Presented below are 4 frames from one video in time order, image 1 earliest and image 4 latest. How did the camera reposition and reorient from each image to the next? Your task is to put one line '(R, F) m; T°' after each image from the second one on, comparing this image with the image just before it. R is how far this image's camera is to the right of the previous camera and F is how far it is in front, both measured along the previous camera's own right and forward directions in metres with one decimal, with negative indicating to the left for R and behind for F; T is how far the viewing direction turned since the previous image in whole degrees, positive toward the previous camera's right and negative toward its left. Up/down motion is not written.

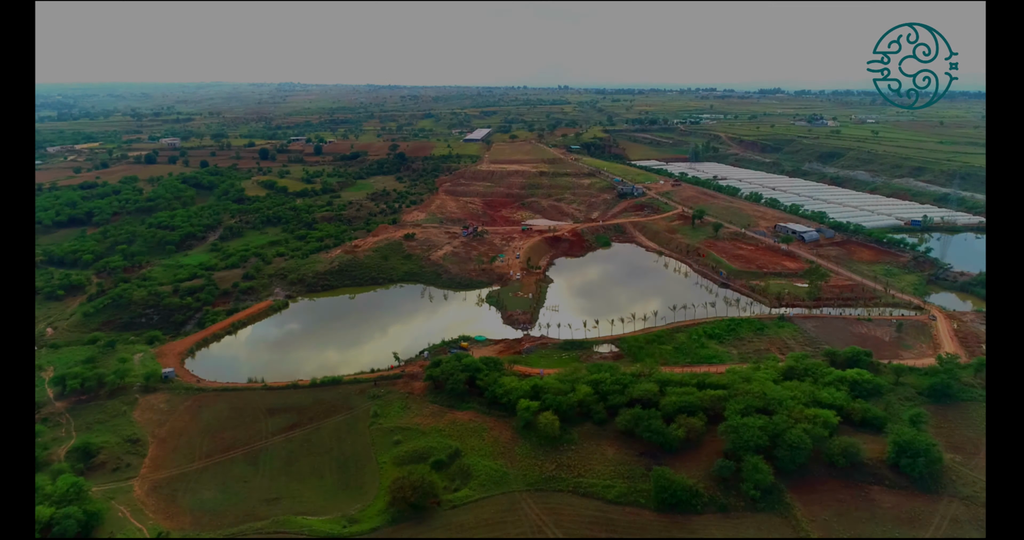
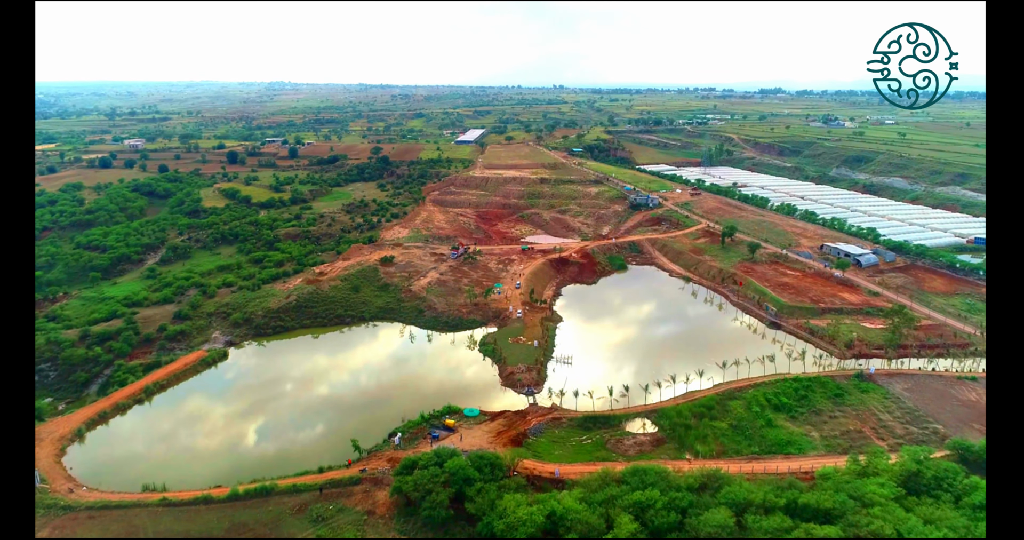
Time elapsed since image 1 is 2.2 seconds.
(-0.2, +7.2) m; 0°
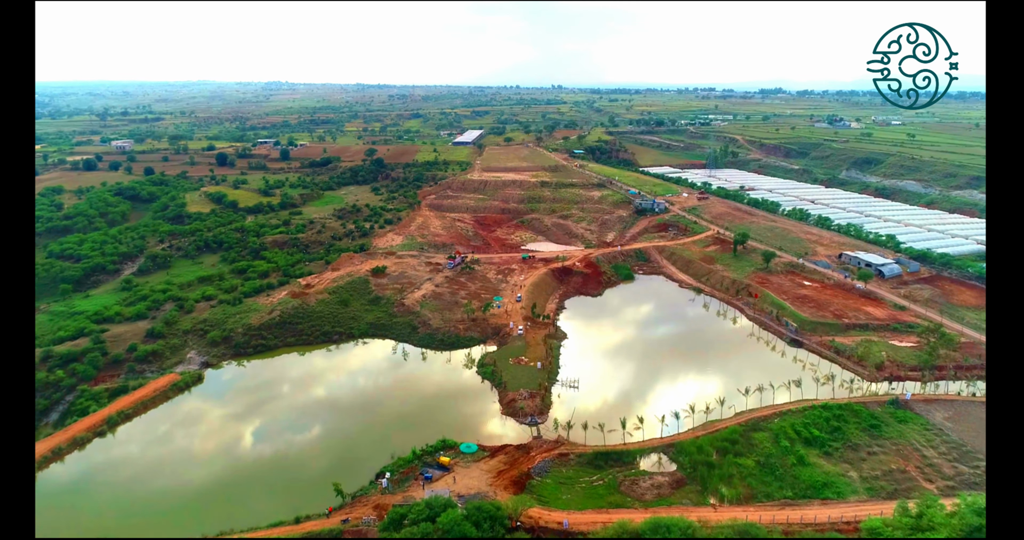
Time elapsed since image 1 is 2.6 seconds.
(-0.1, +2.2) m; 0°
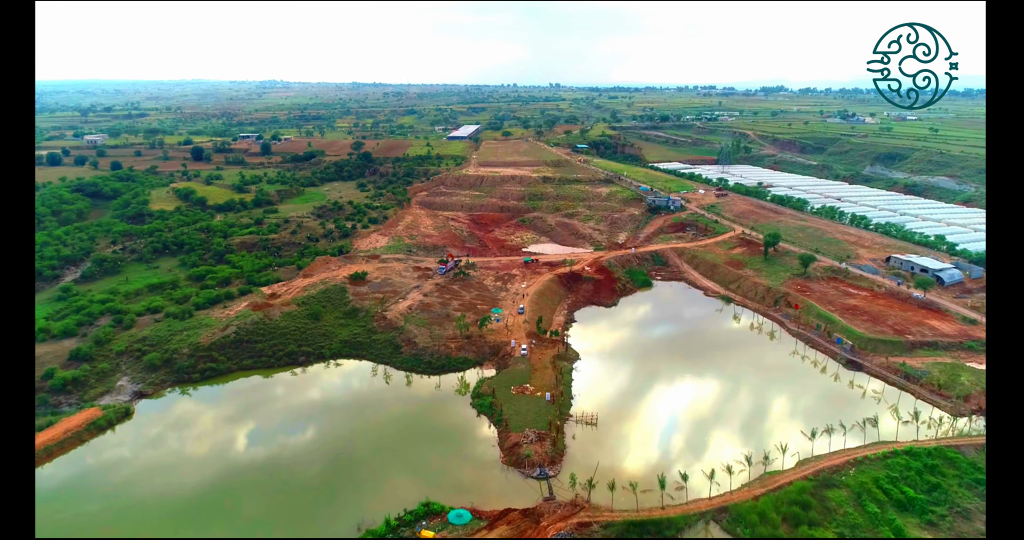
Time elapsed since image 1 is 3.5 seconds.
(-0.1, +4.6) m; 0°
